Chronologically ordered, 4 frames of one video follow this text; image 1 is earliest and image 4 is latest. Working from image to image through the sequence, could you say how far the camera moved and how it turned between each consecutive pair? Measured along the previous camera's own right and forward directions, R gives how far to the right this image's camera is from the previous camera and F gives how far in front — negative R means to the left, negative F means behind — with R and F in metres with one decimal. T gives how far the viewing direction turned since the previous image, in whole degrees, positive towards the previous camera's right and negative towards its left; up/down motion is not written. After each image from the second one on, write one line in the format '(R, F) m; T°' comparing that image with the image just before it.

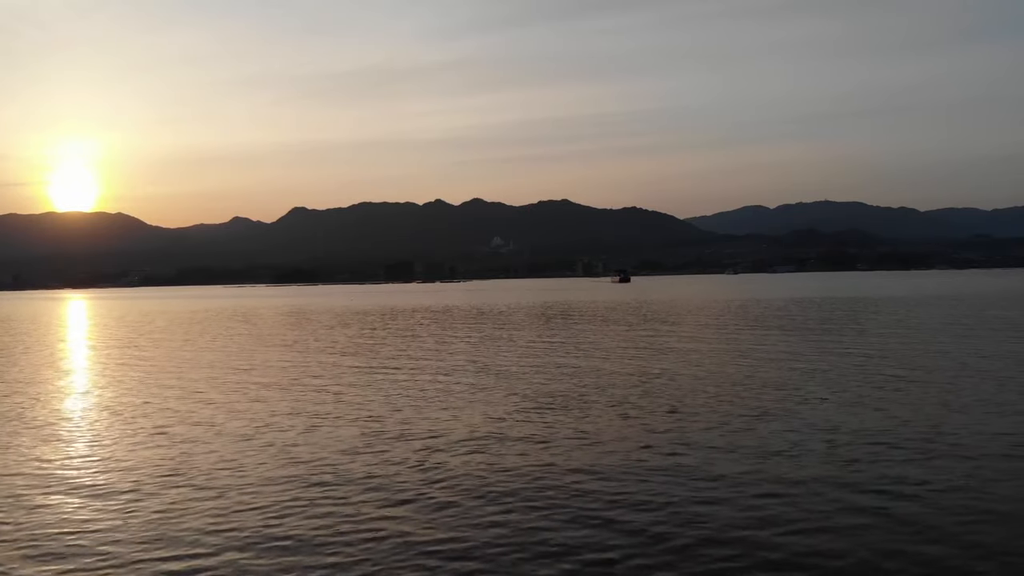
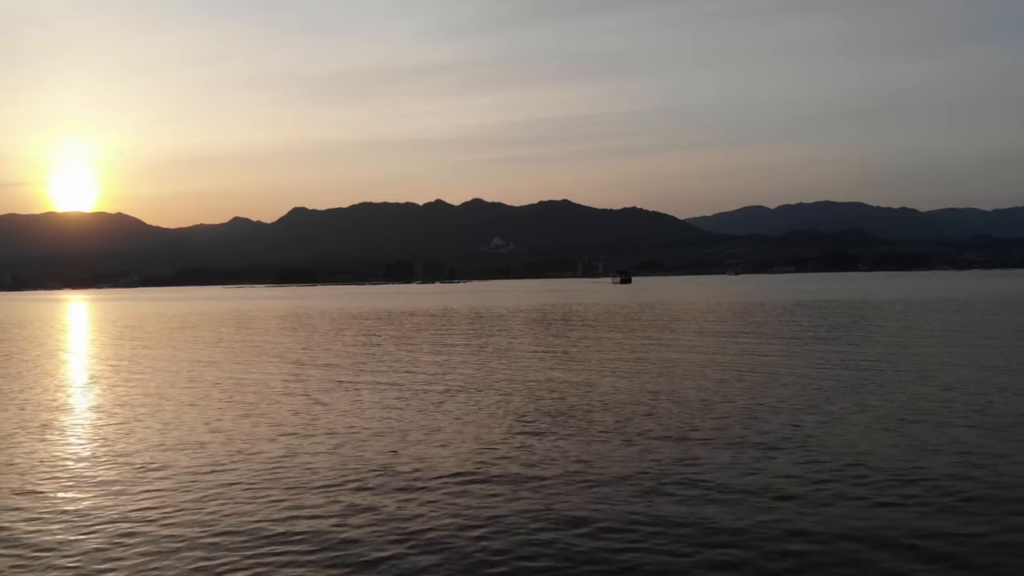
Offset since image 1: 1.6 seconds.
(+0.1, +0.7) m; 0°
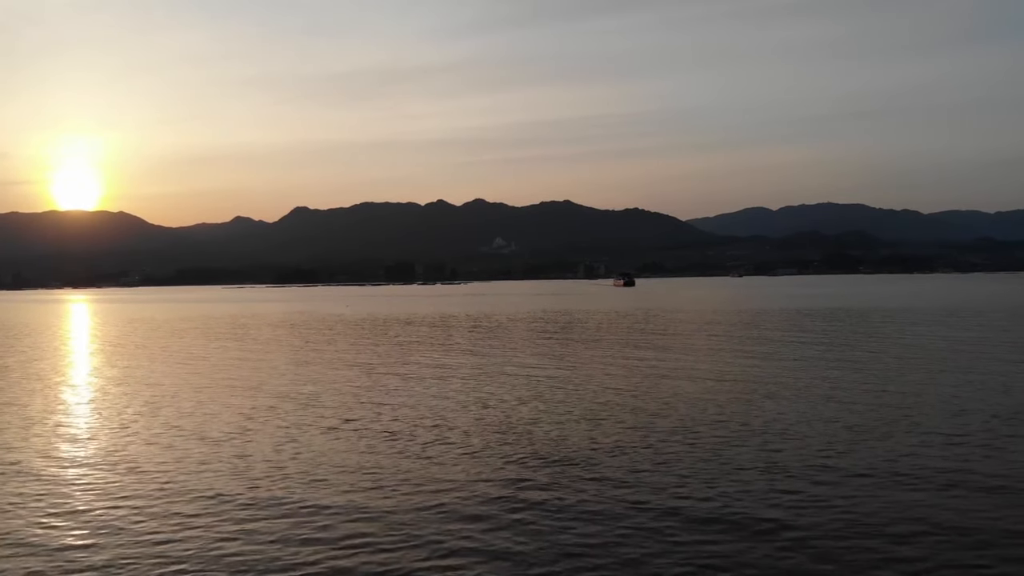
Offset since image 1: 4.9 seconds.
(-0.3, +0.8) m; 0°
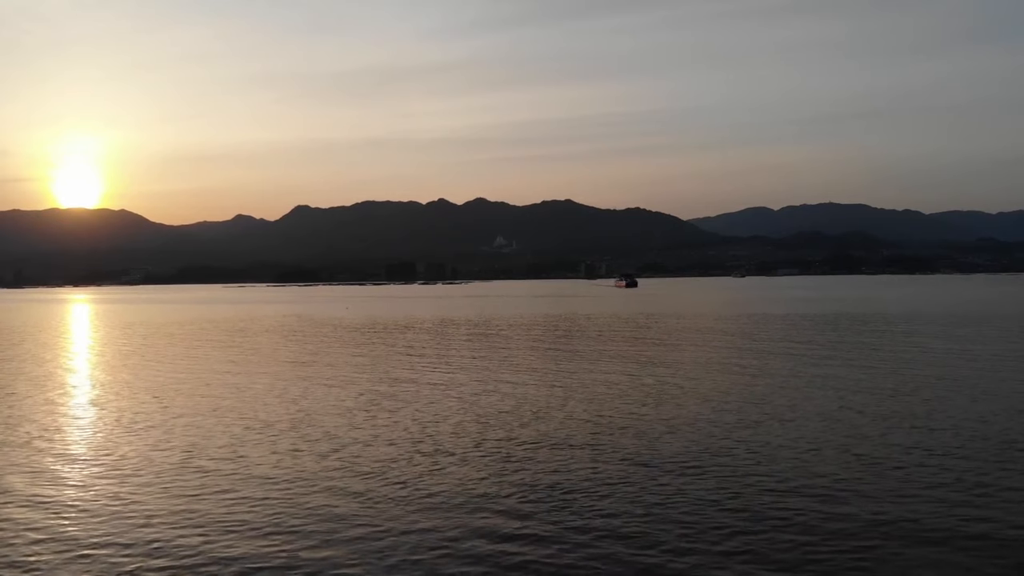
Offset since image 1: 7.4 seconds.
(0.0, +0.8) m; 0°
